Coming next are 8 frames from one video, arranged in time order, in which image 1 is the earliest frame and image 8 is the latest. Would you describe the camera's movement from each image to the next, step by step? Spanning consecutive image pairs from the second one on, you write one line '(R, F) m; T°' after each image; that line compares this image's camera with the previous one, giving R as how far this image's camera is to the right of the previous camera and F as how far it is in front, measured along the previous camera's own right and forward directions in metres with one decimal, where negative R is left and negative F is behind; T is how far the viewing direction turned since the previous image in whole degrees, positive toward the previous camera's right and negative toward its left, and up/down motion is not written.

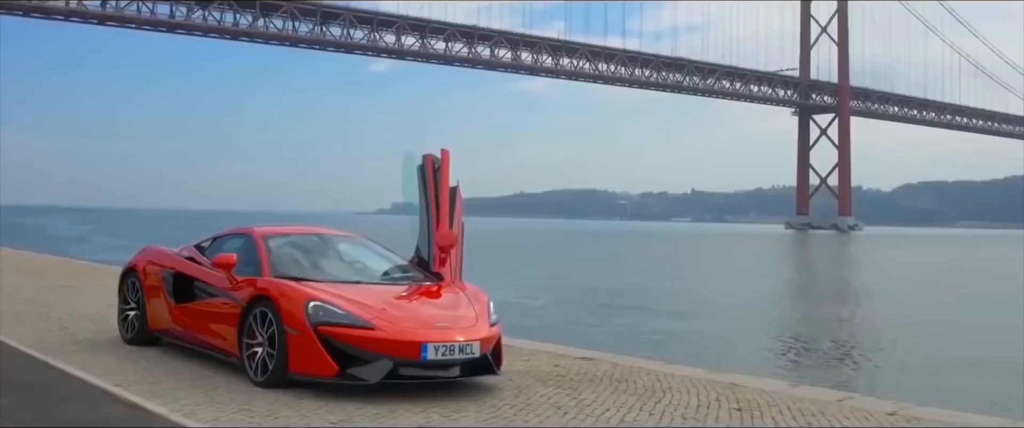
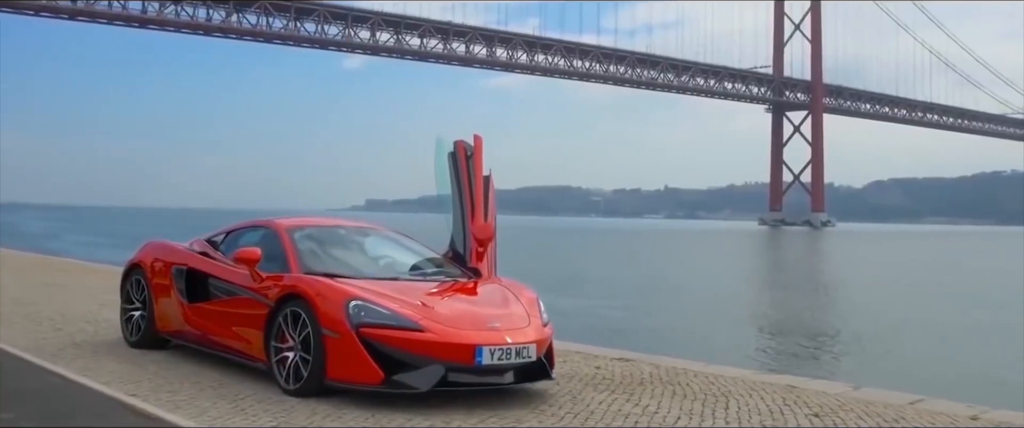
(-0.5, +0.6) m; +2°
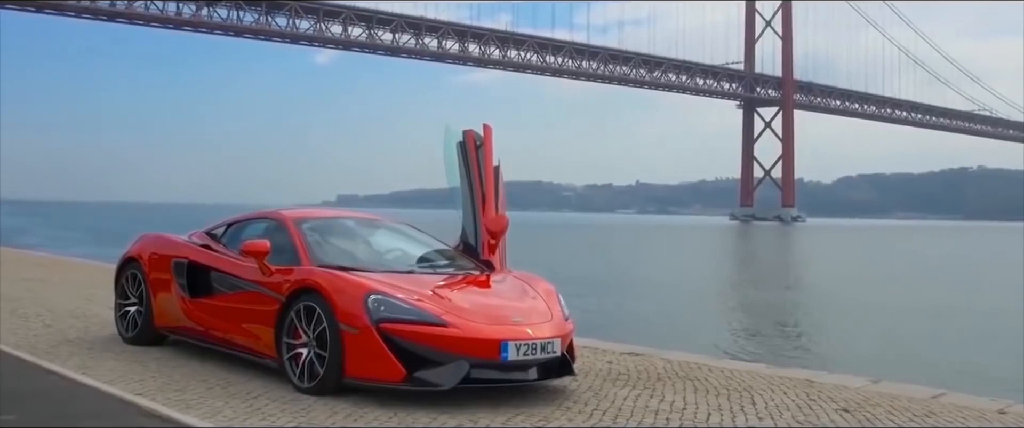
(-0.3, +0.2) m; +2°
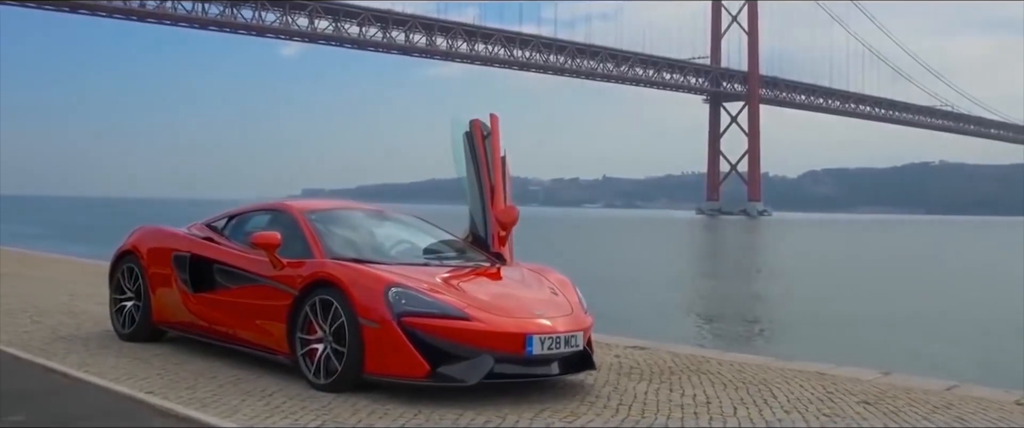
(-0.3, +0.1) m; +2°
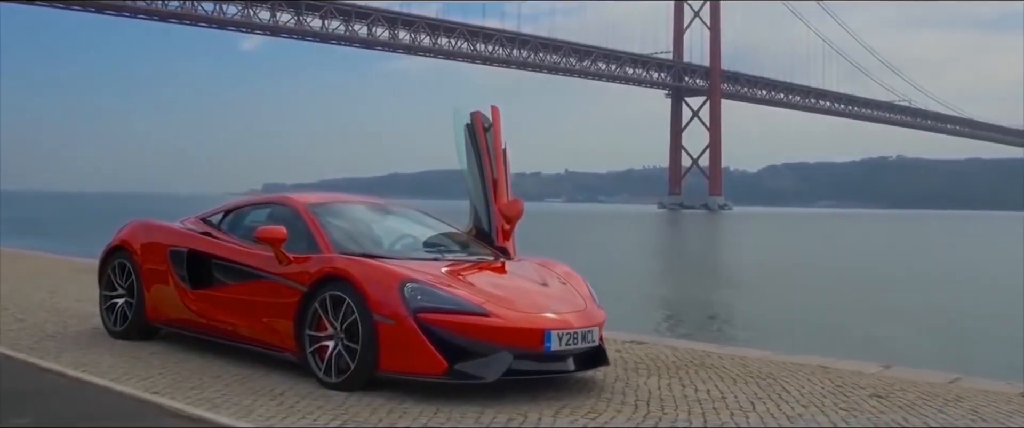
(-0.3, +0.1) m; +2°
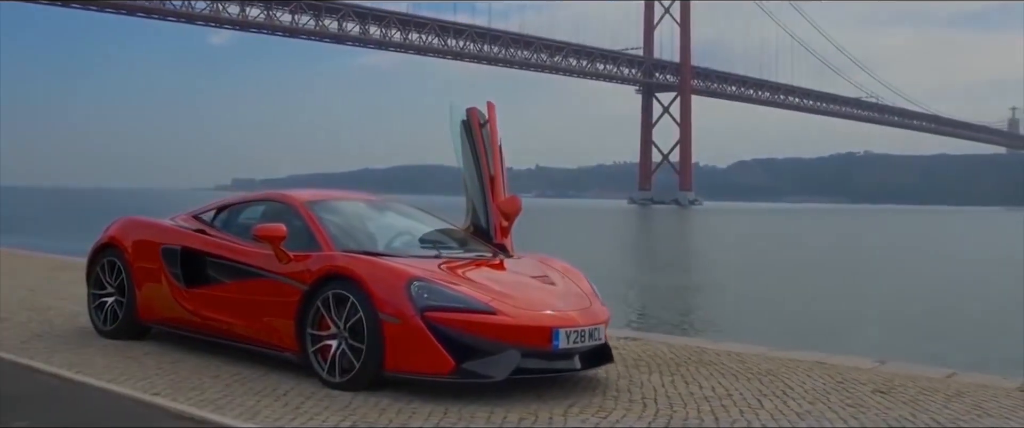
(-0.2, +0.1) m; +2°
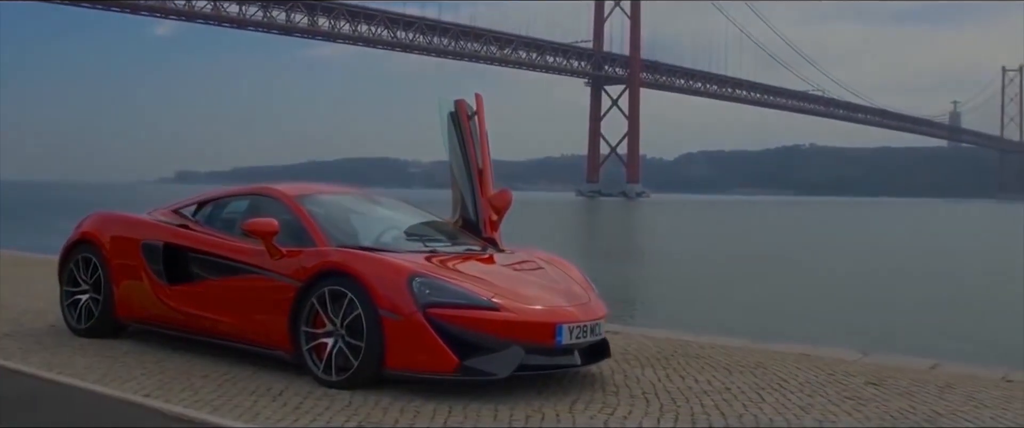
(-0.3, +0.1) m; +3°
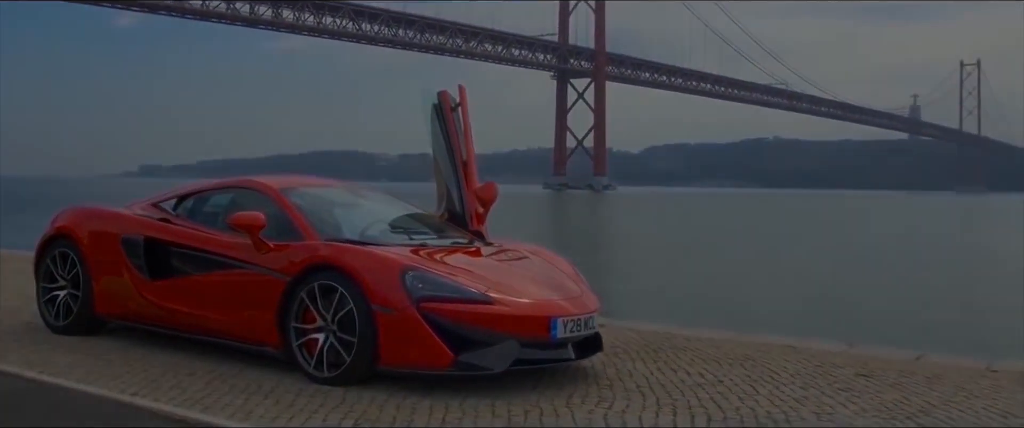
(-0.1, +0.1) m; +2°
